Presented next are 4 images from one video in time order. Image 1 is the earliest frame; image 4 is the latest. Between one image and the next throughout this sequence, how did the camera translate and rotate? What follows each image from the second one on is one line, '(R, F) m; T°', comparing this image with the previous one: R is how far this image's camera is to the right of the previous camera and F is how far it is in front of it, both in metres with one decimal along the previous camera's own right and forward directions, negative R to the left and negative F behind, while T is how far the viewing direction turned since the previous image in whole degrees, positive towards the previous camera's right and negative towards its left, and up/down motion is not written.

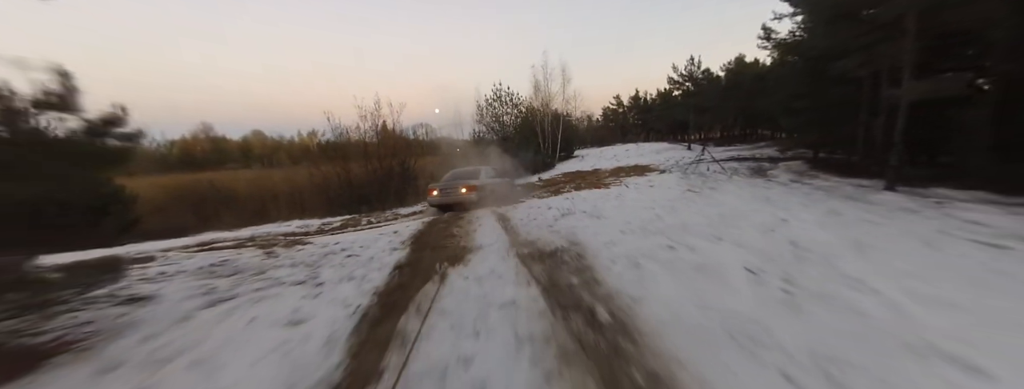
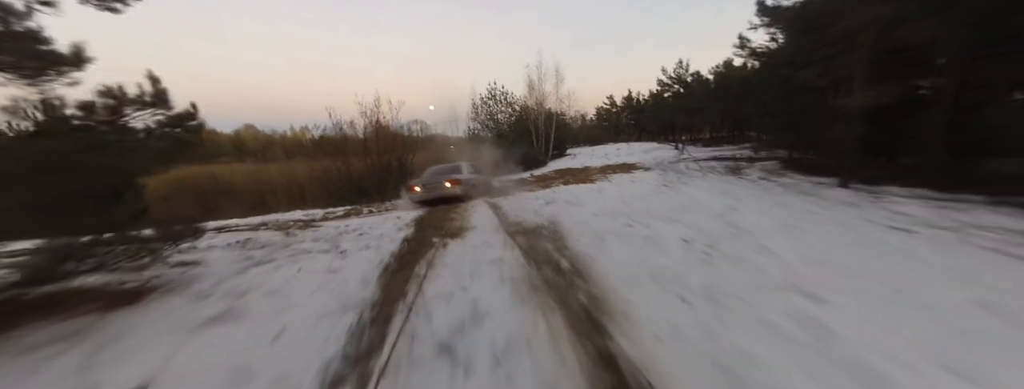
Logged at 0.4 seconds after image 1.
(+0.1, -0.7) m; +1°
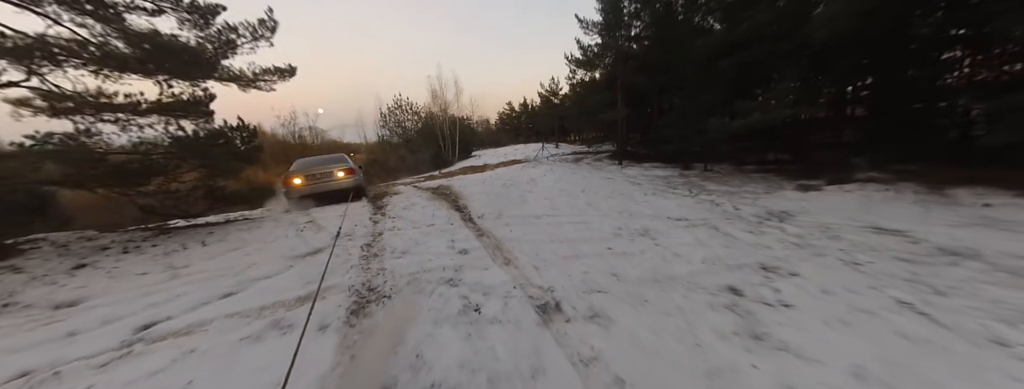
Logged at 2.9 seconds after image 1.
(0.0, -4.3) m; +18°
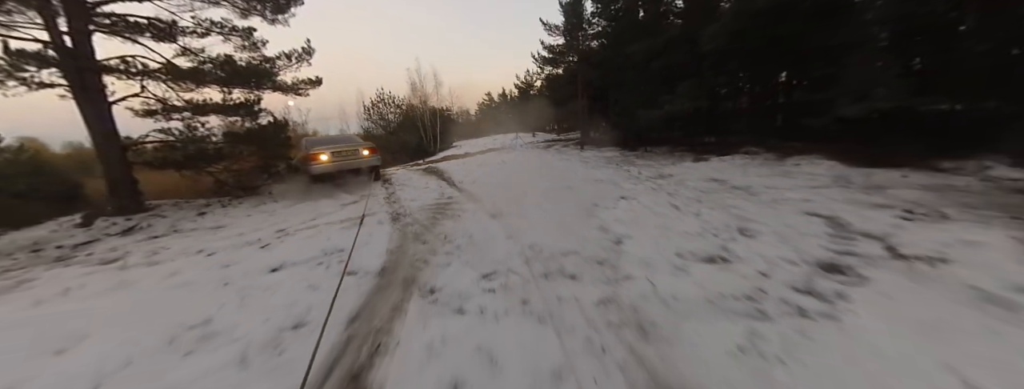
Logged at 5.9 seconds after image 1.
(+0.3, -2.4) m; +4°
